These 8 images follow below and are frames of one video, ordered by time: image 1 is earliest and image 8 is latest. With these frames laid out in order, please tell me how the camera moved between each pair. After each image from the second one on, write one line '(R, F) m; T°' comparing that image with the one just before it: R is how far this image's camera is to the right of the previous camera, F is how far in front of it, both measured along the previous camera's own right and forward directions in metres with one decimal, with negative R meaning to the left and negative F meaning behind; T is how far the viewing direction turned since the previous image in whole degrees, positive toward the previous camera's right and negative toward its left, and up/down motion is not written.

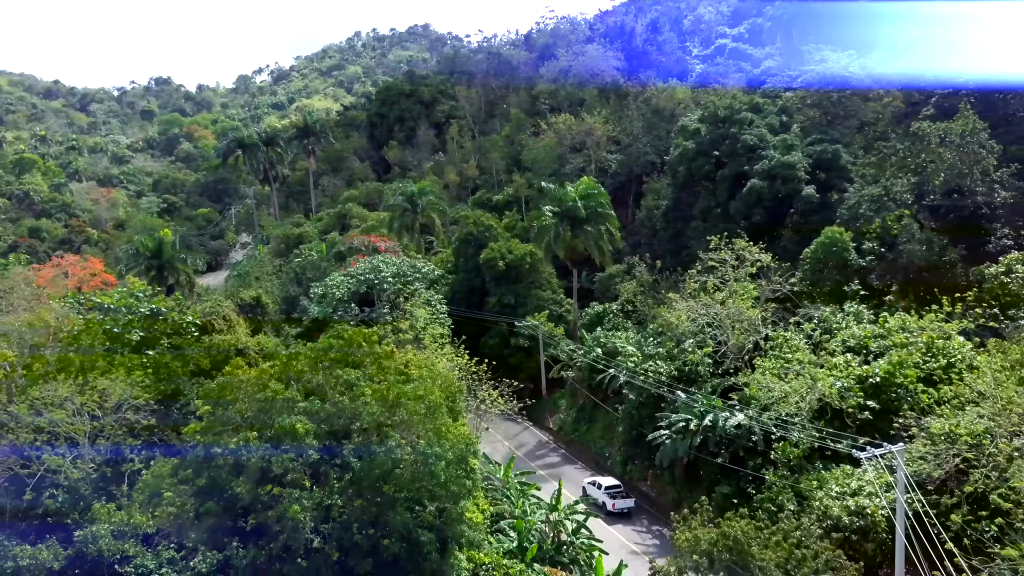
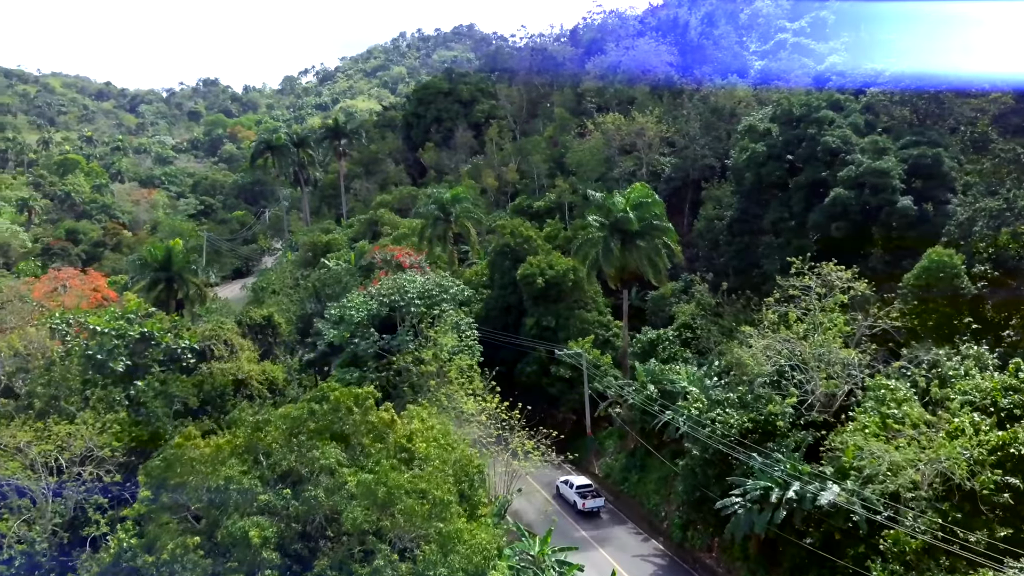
(+0.1, +3.6) m; -3°
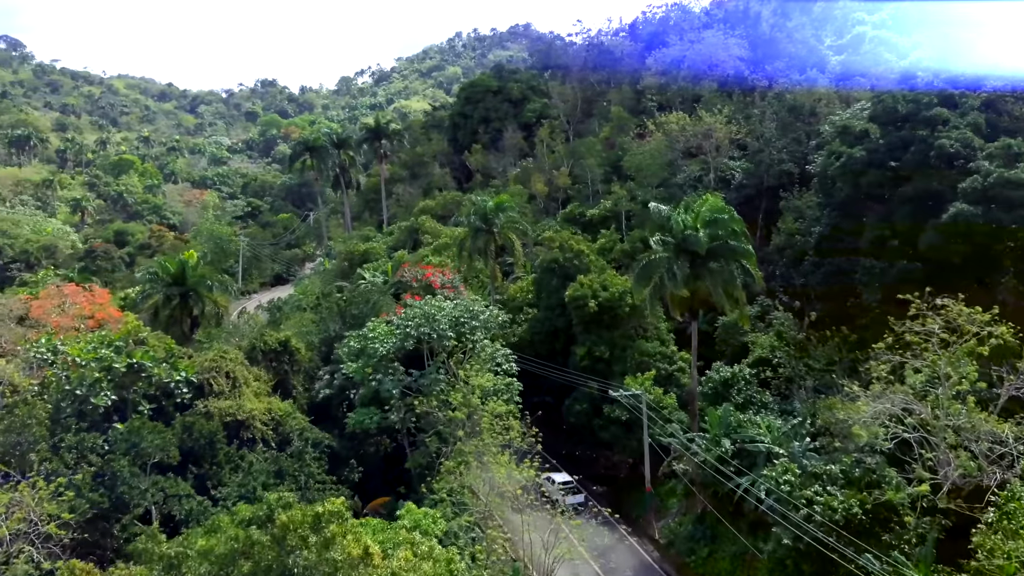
(+0.2, +3.7) m; -4°
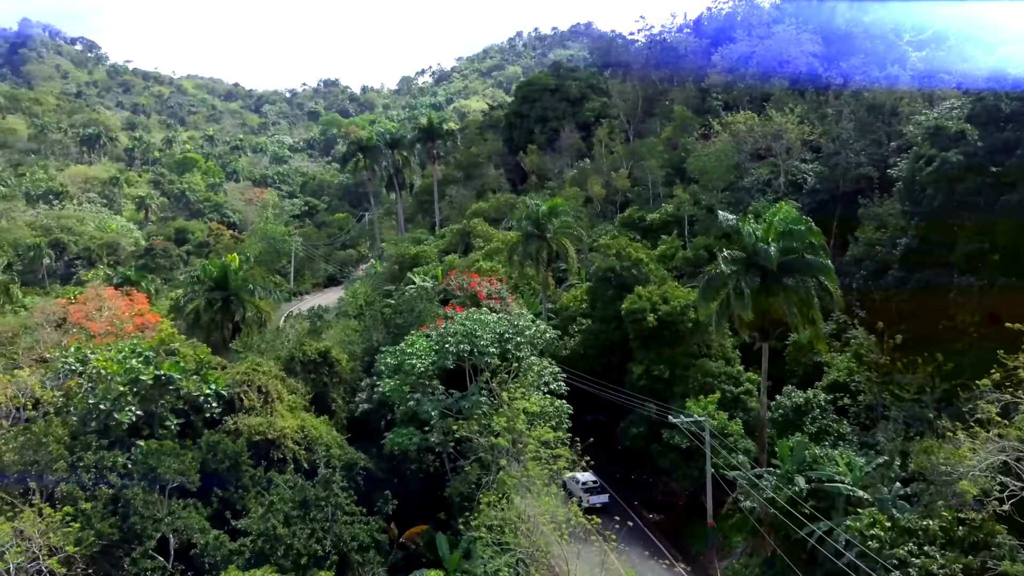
(+0.1, +1.6) m; -4°
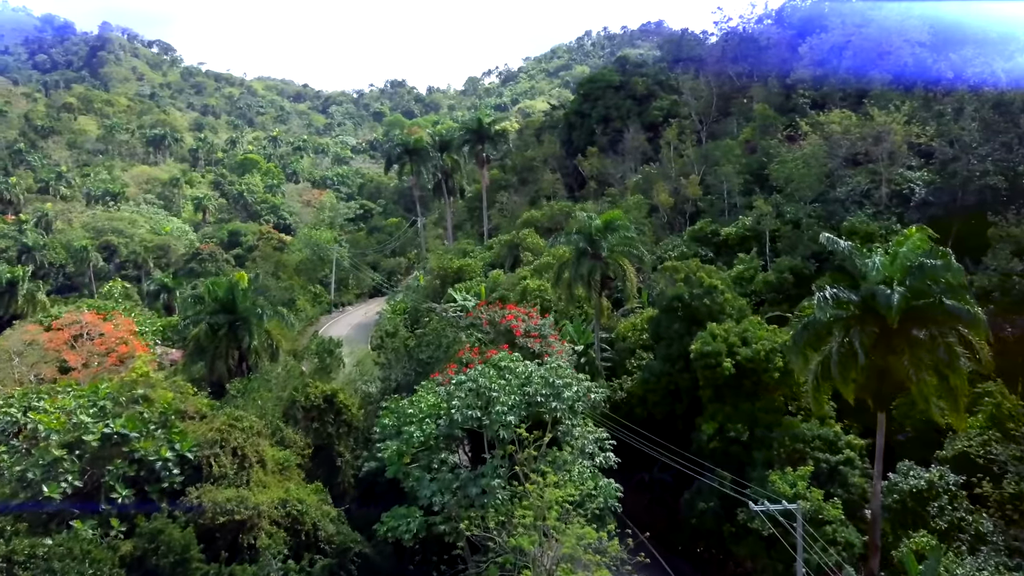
(+0.5, +4.2) m; -5°
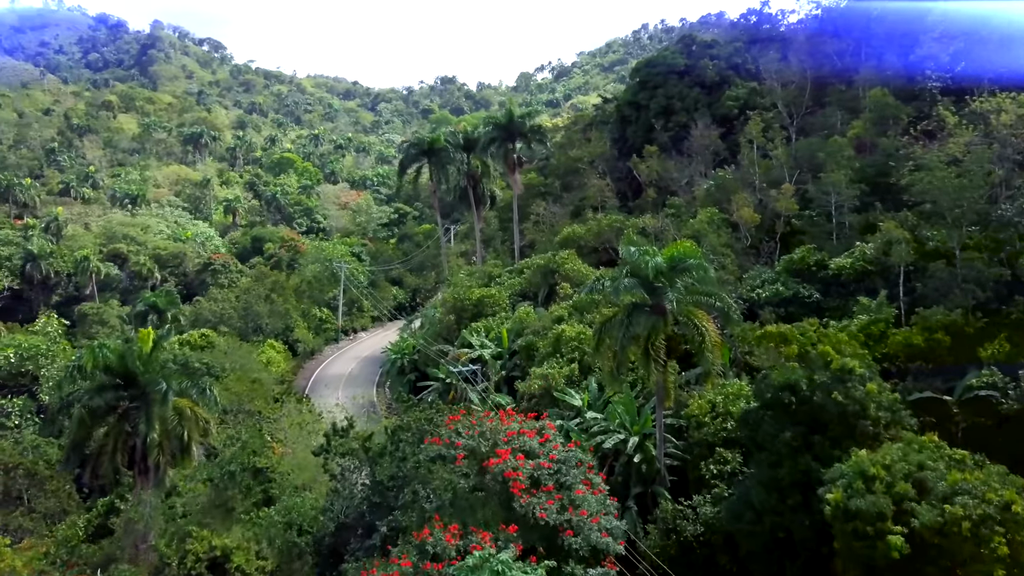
(+0.7, +8.0) m; -4°
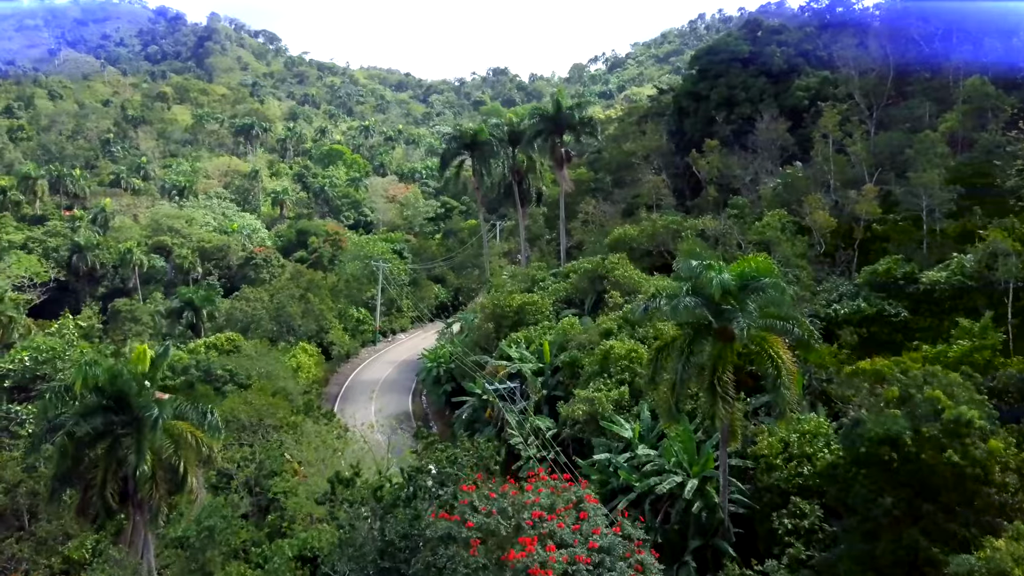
(+0.2, +2.4) m; -4°
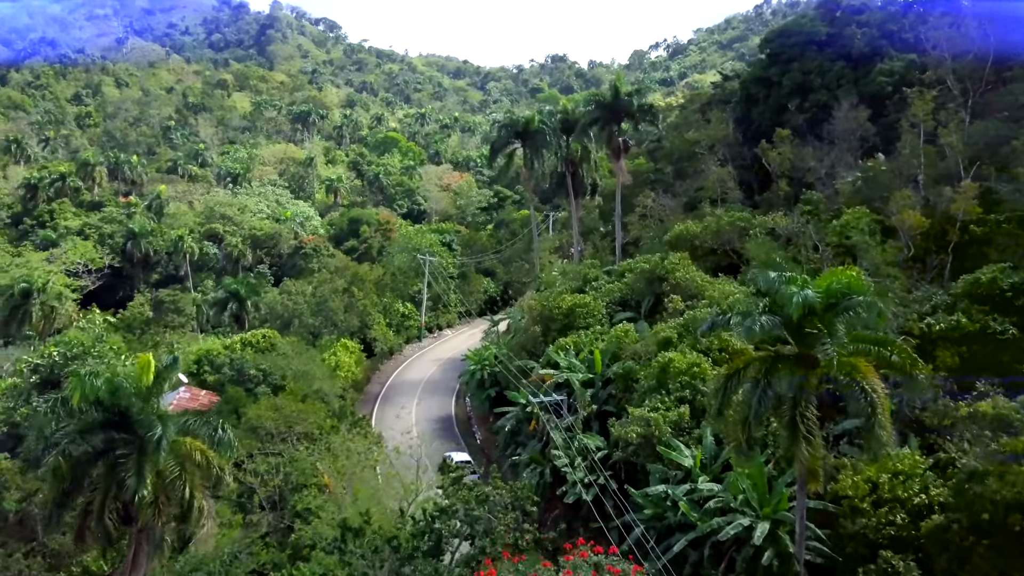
(+0.2, +1.9) m; -4°
